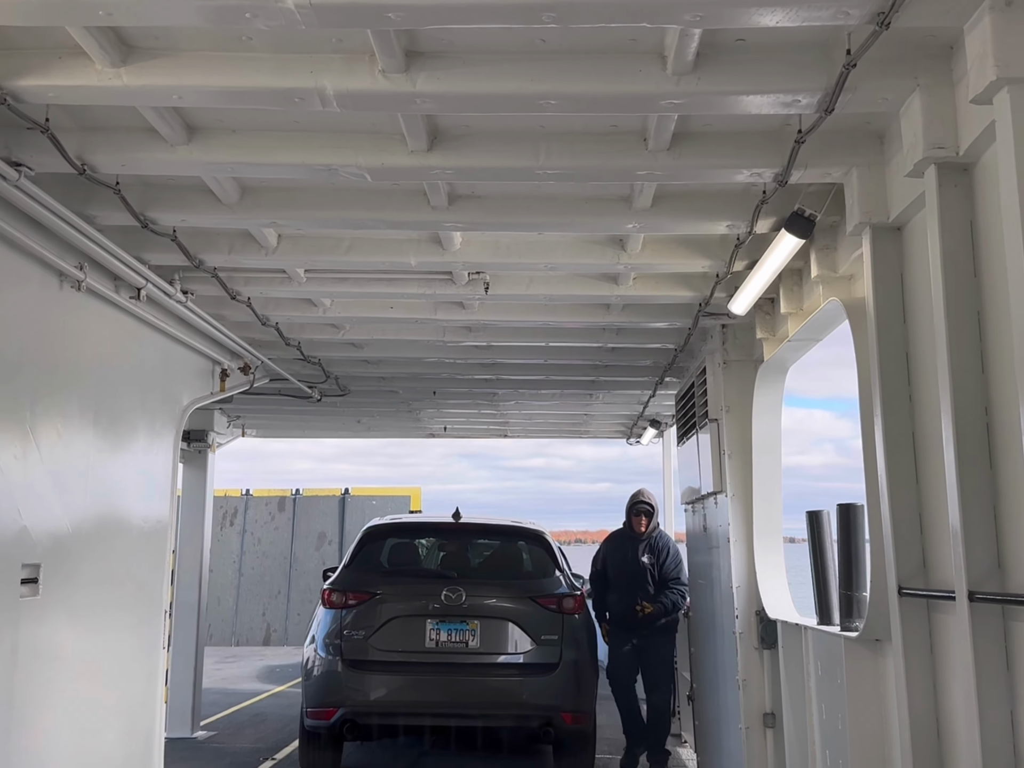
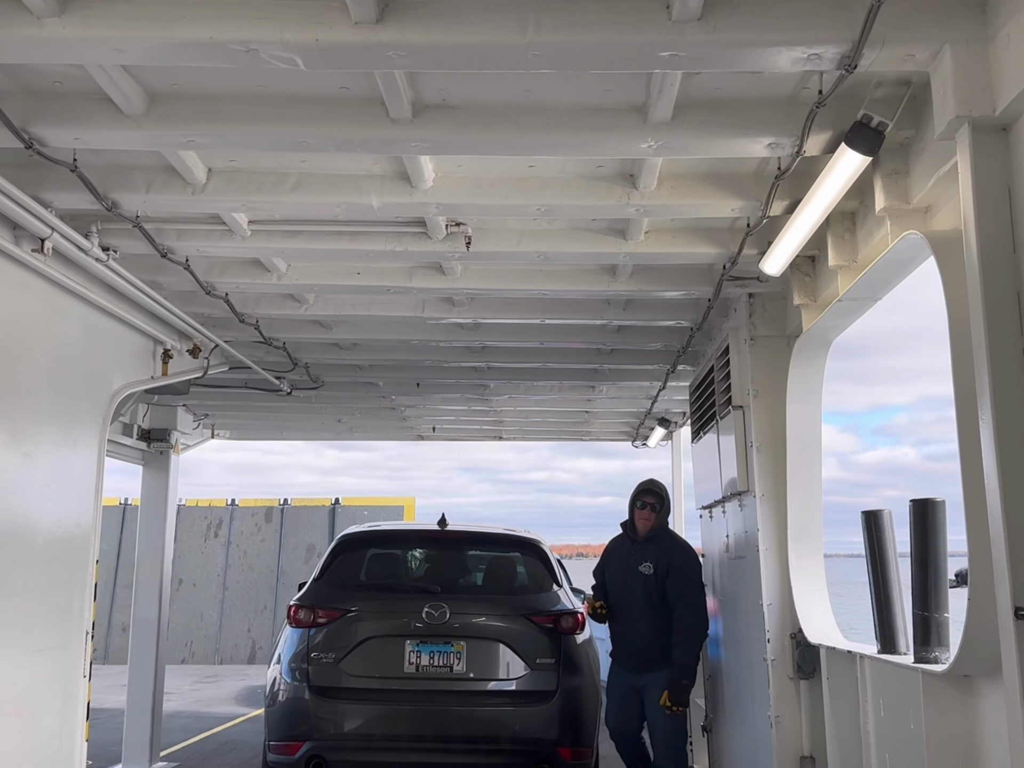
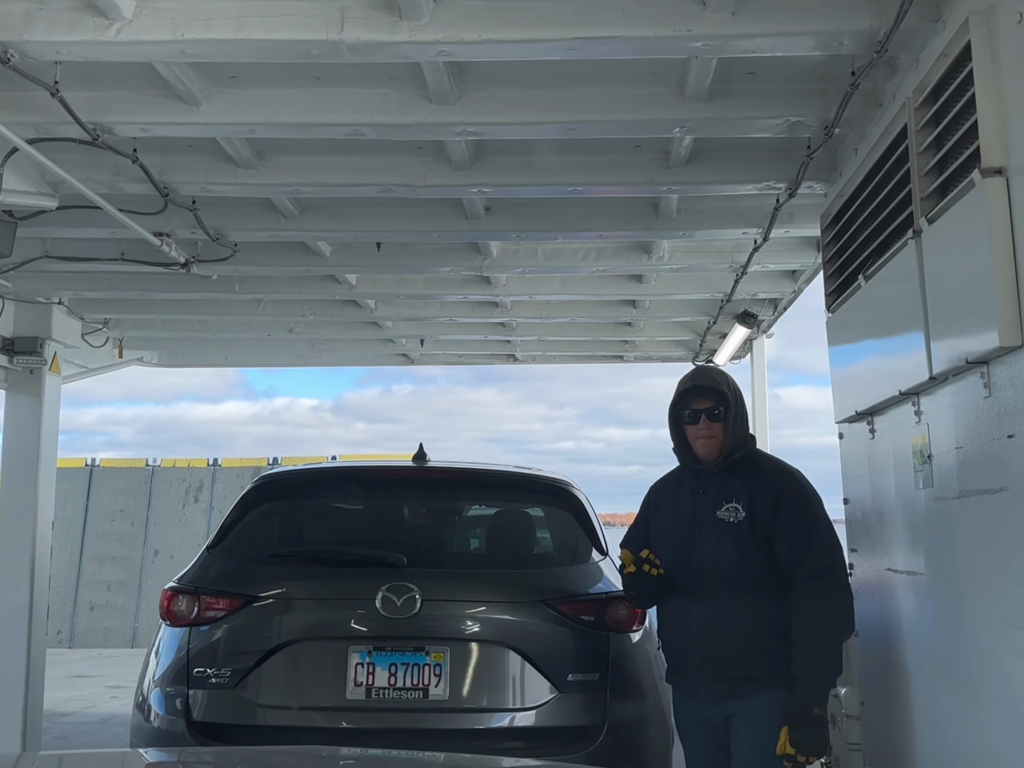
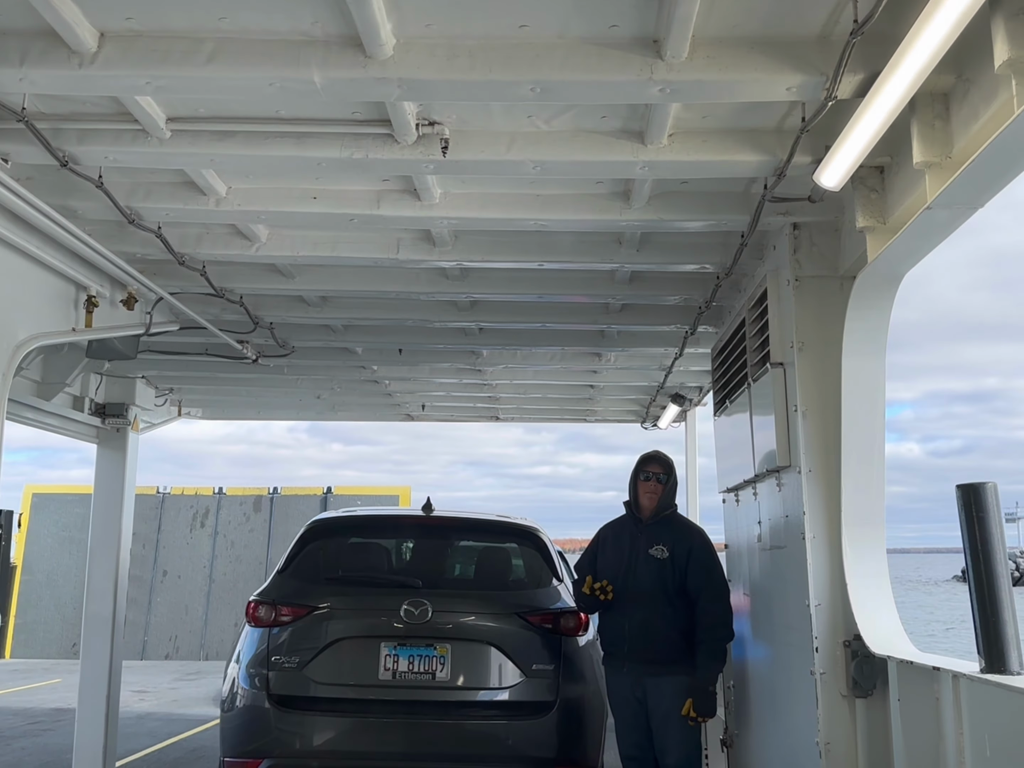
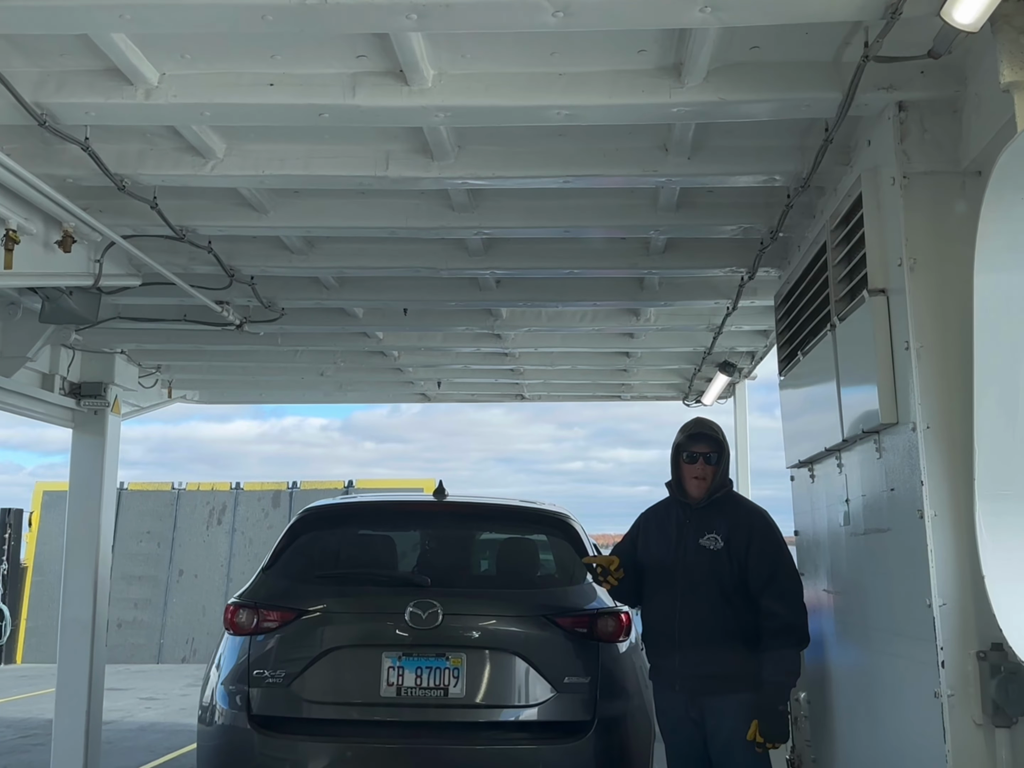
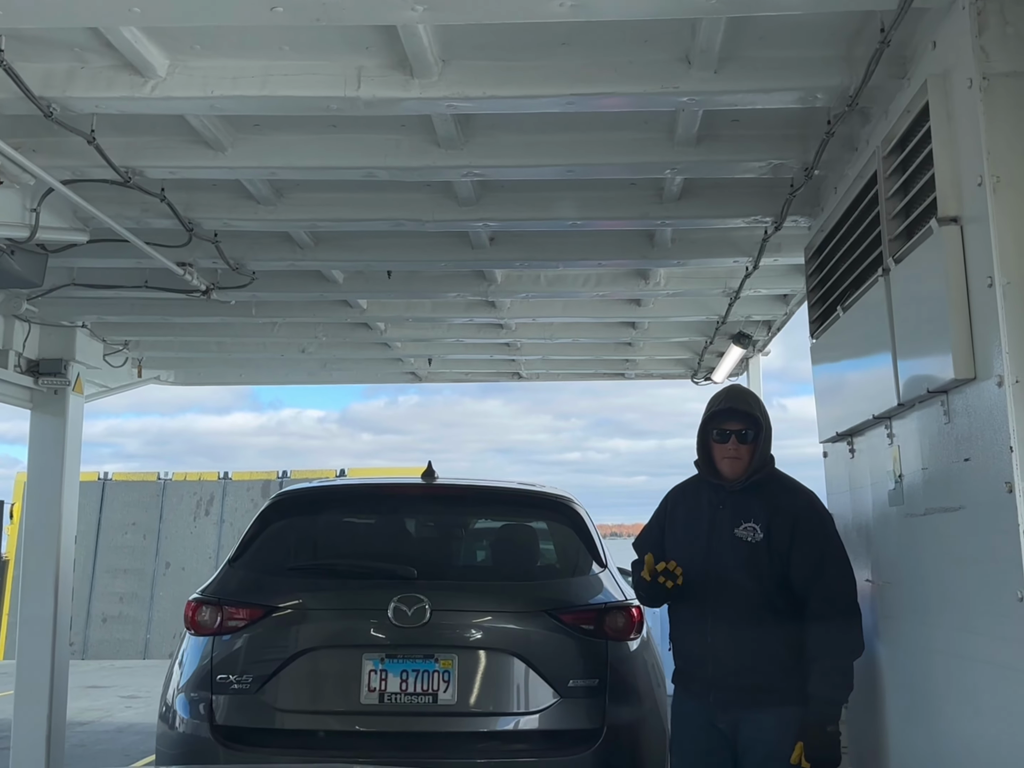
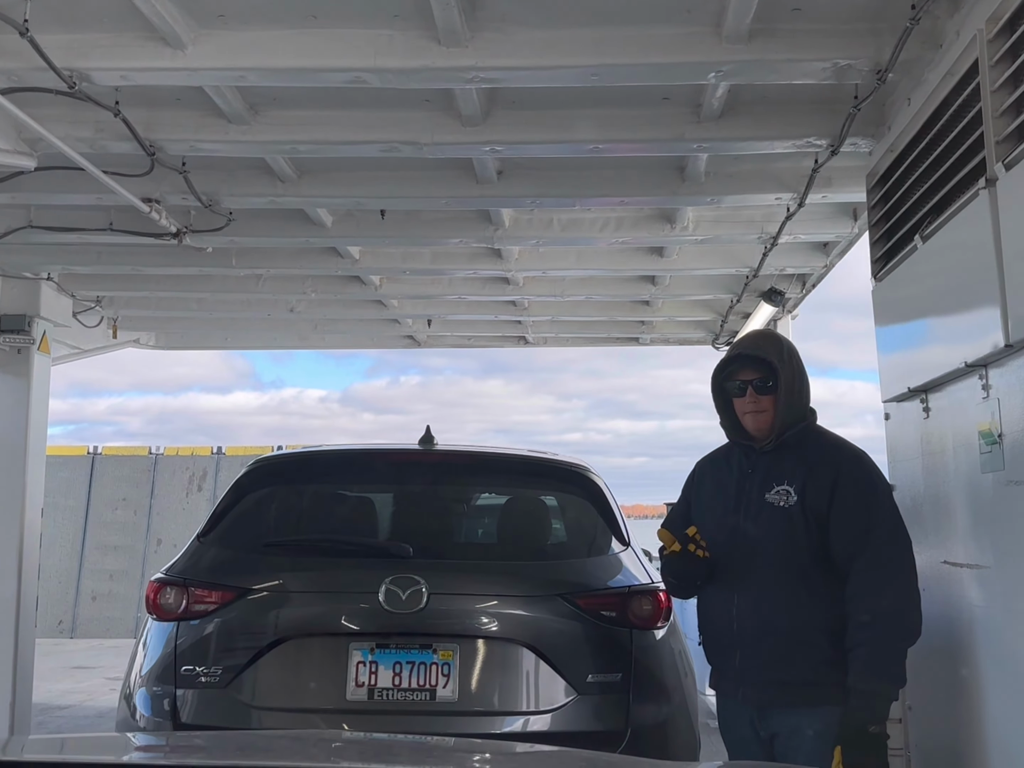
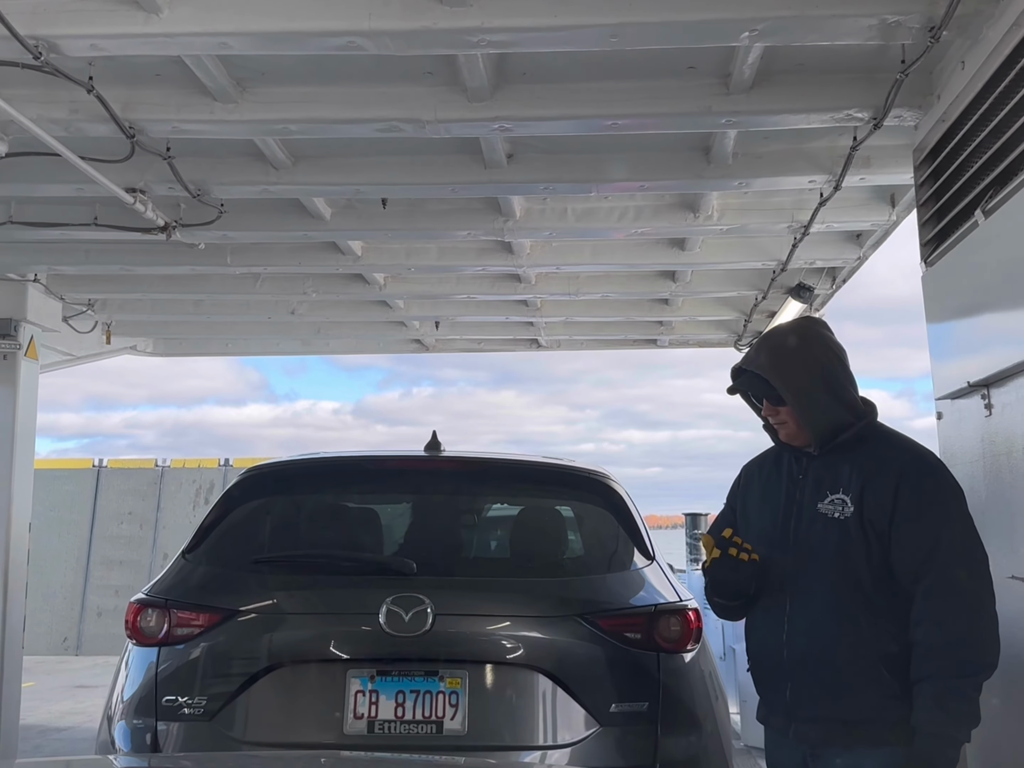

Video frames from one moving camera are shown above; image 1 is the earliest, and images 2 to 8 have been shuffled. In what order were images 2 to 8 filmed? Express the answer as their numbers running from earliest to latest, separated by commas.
2, 4, 5, 6, 3, 7, 8
